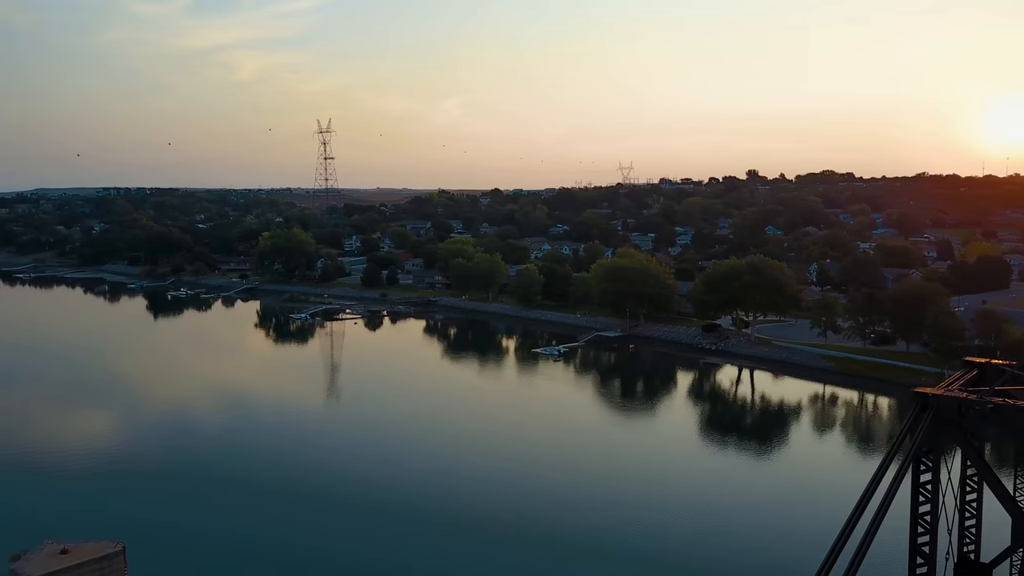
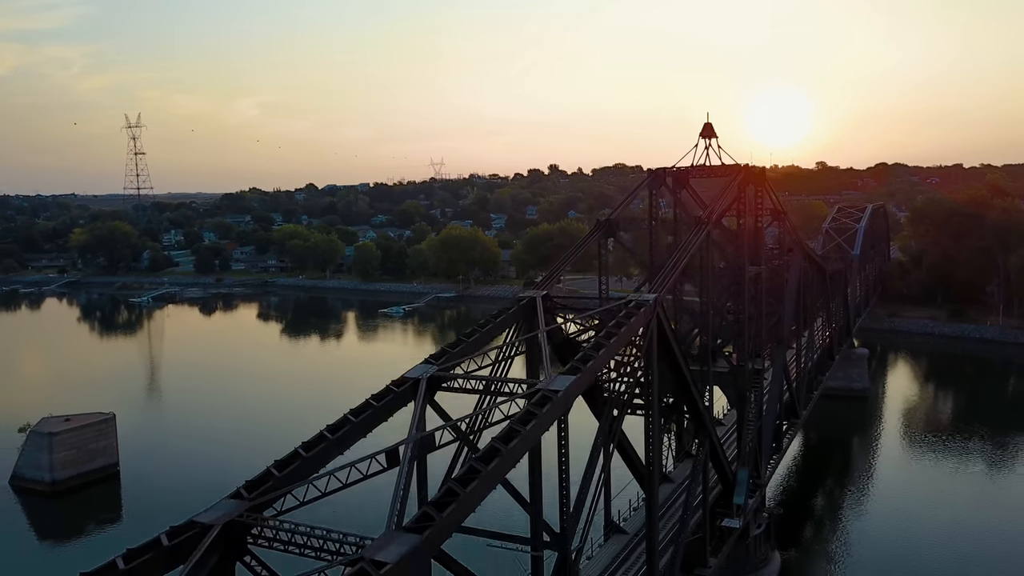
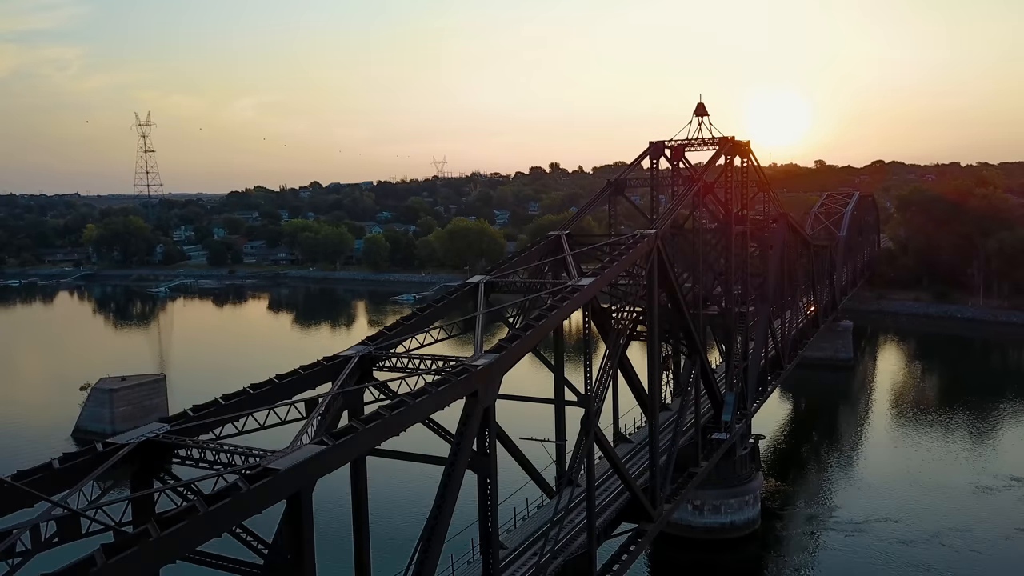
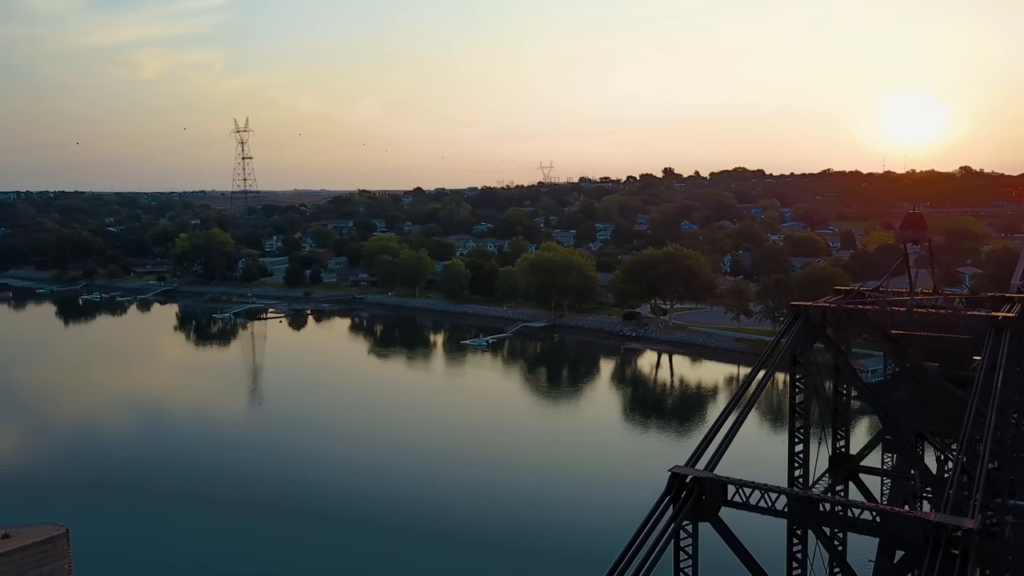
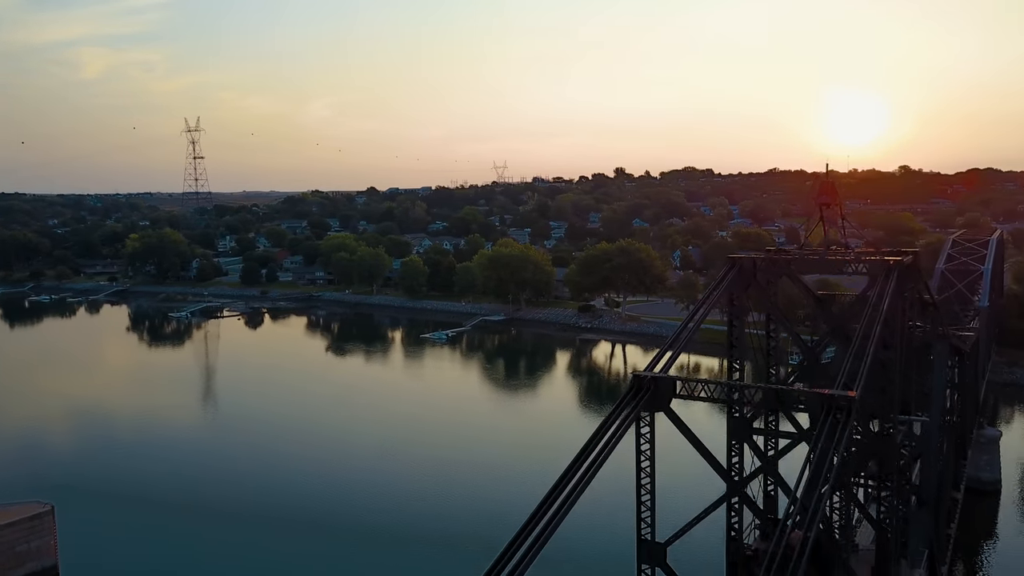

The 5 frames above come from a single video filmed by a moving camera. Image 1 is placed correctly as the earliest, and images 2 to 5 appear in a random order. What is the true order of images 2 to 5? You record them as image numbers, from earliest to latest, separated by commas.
4, 5, 2, 3
